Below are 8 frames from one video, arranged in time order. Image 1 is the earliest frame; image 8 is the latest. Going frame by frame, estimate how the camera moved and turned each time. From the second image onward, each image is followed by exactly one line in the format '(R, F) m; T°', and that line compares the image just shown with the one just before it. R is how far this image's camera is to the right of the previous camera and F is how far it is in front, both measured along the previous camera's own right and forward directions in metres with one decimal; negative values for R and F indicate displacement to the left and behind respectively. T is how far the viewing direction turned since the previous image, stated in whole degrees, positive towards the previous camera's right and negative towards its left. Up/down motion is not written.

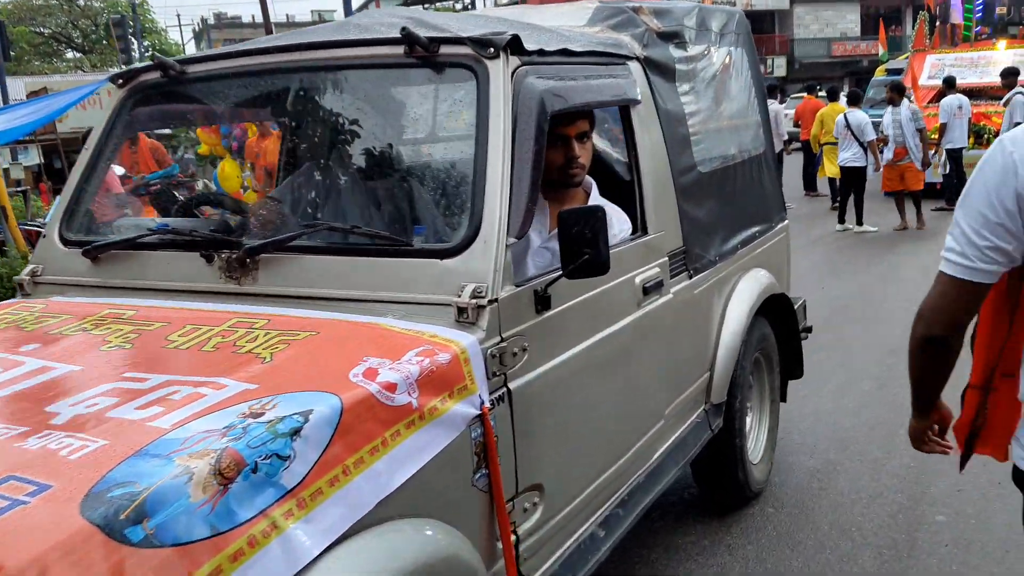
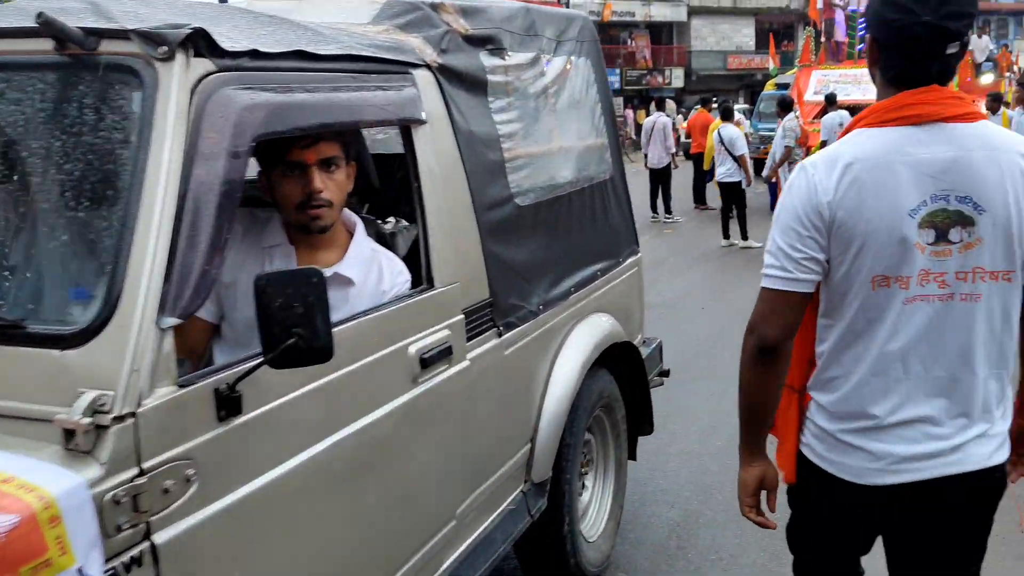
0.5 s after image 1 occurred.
(+0.2, +0.4) m; +6°
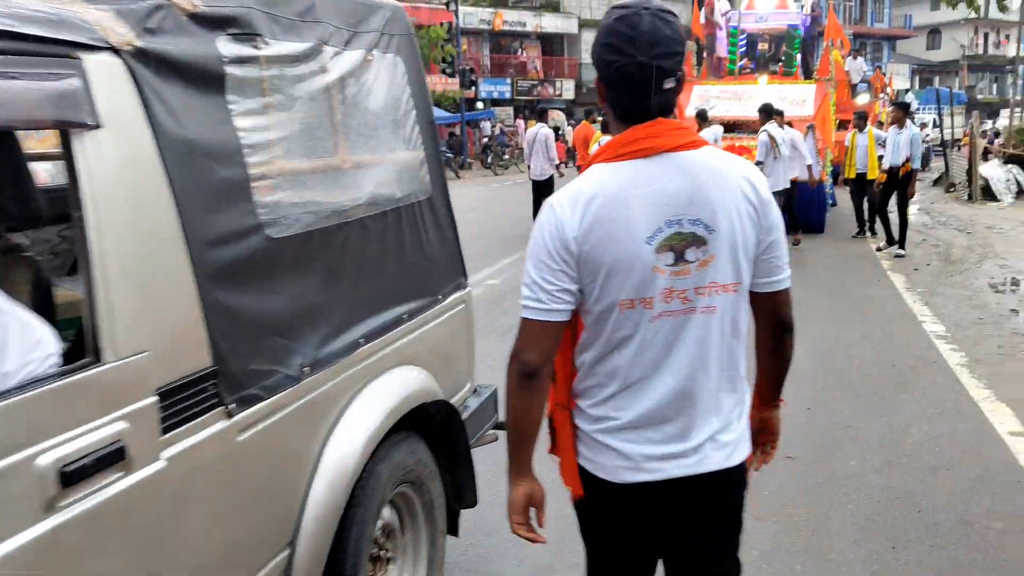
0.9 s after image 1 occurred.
(+0.2, +0.4) m; +6°
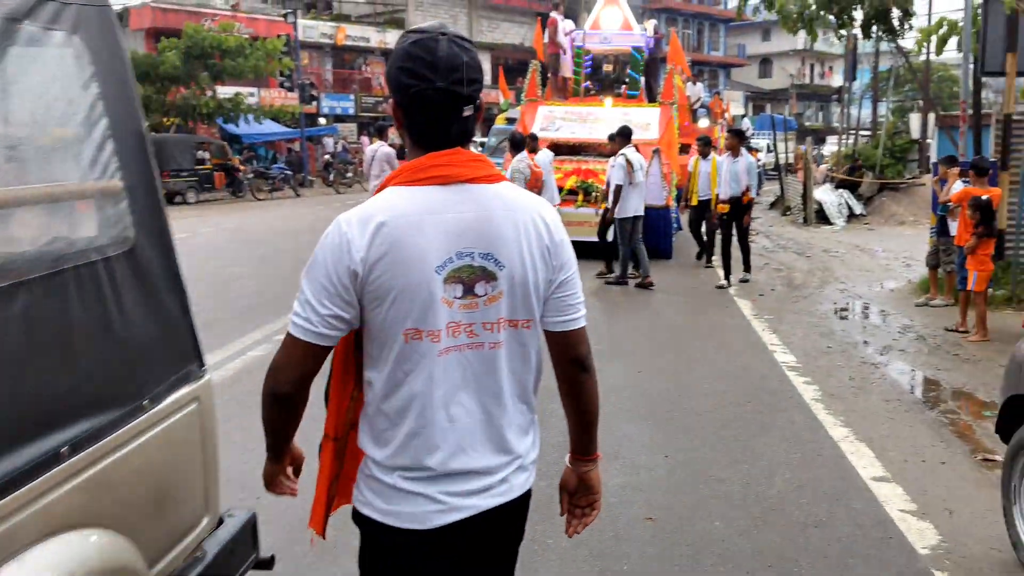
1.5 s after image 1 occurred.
(+0.1, +0.7) m; +9°
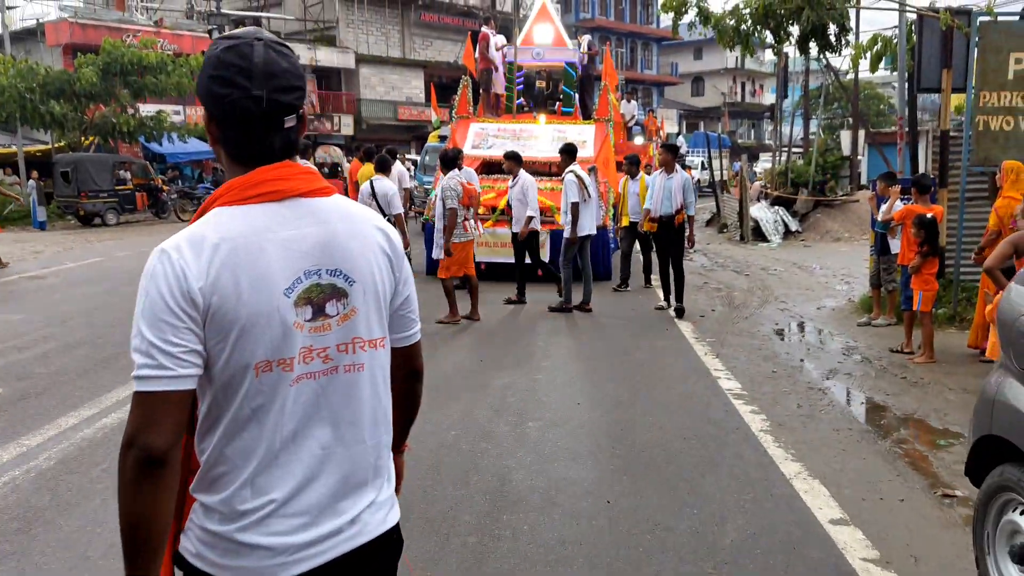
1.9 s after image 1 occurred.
(+0.1, +0.5) m; +4°
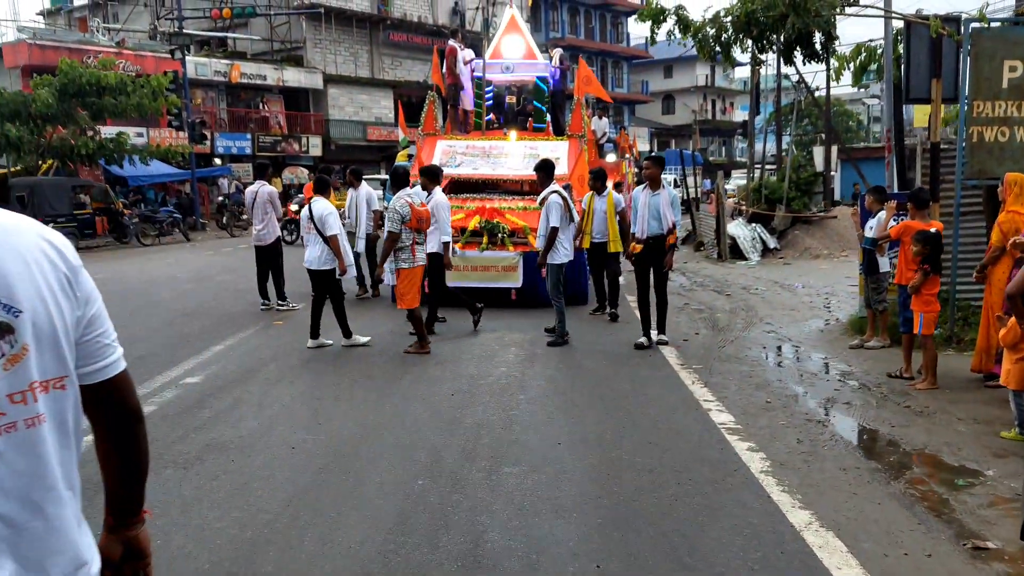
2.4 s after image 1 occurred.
(0.0, +0.6) m; +2°
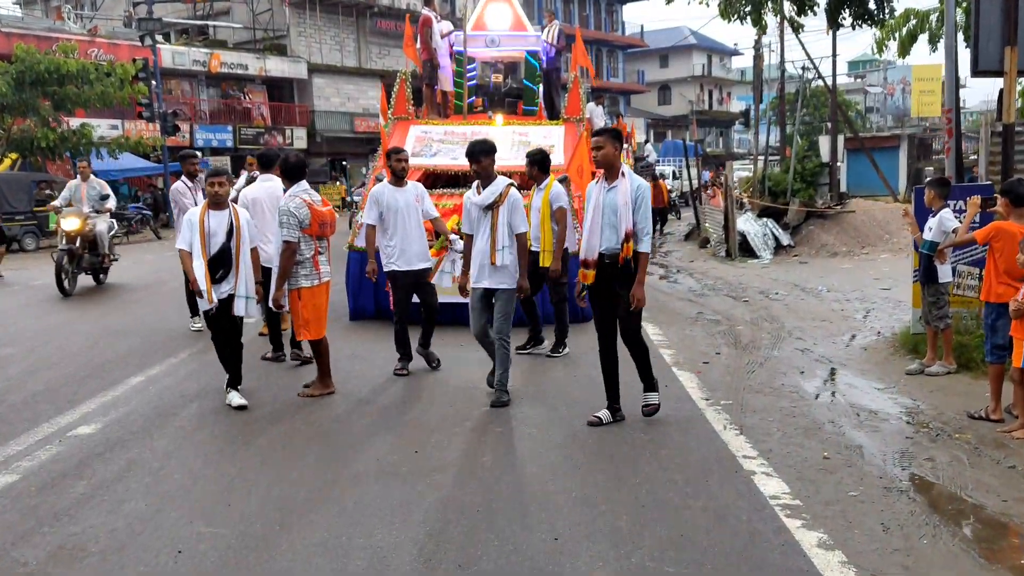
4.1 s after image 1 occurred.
(+0.1, +1.6) m; 0°
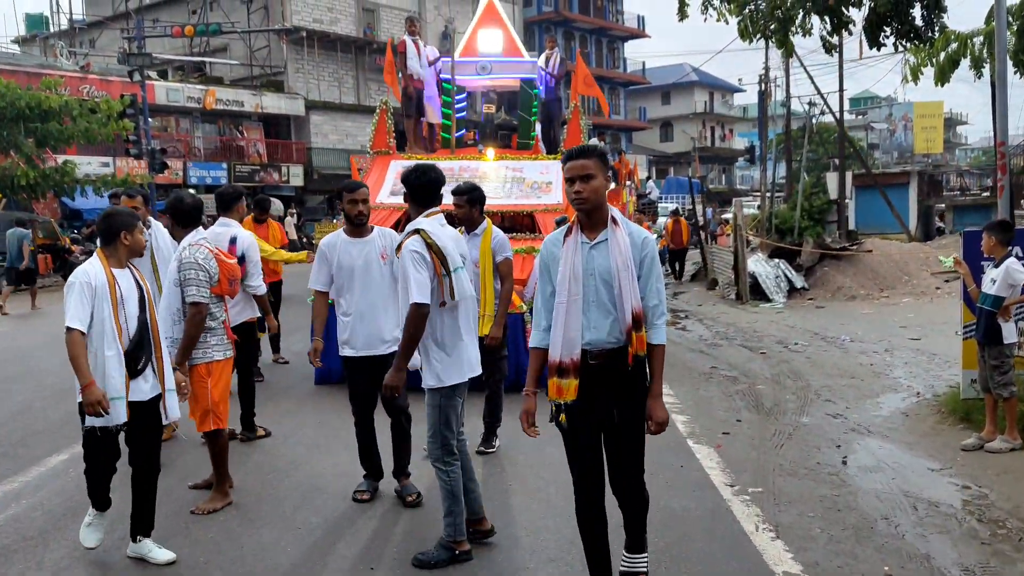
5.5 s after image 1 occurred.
(+0.1, +1.0) m; 0°
